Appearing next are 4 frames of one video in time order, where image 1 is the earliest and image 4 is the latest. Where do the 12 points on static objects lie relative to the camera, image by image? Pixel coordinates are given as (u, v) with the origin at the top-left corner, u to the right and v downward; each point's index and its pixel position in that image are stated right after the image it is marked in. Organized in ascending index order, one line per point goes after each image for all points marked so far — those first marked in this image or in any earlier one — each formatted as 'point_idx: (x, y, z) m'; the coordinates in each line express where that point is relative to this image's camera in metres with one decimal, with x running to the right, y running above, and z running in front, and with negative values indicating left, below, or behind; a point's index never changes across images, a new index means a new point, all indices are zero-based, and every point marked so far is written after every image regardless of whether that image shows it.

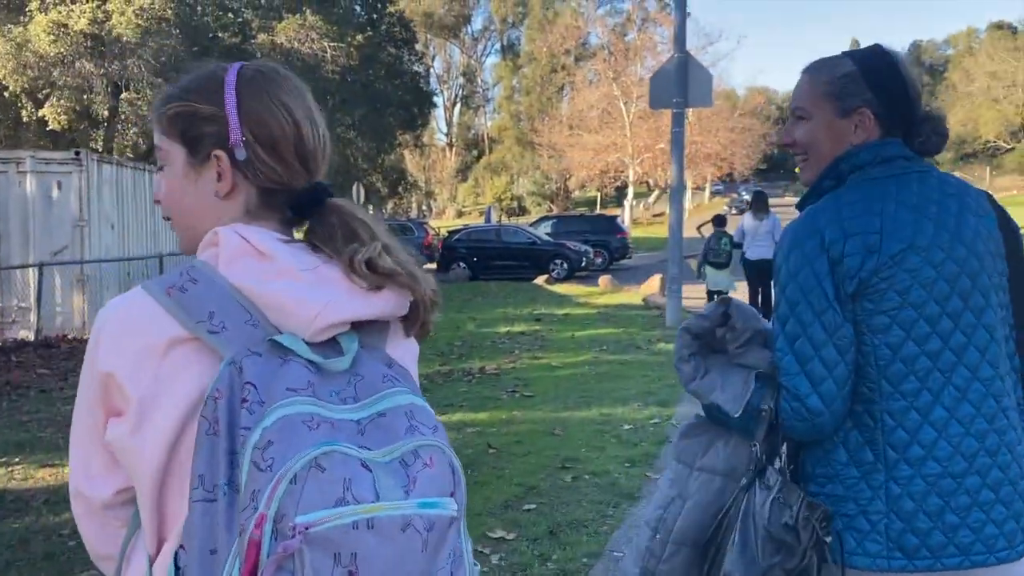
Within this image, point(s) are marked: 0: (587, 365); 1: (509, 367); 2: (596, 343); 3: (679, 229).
0: (+0.8, -0.8, +10.2) m
1: (+0.1, -0.8, +10.3) m
2: (+1.1, -0.7, +11.8) m
3: (+2.4, +0.8, +13.5) m
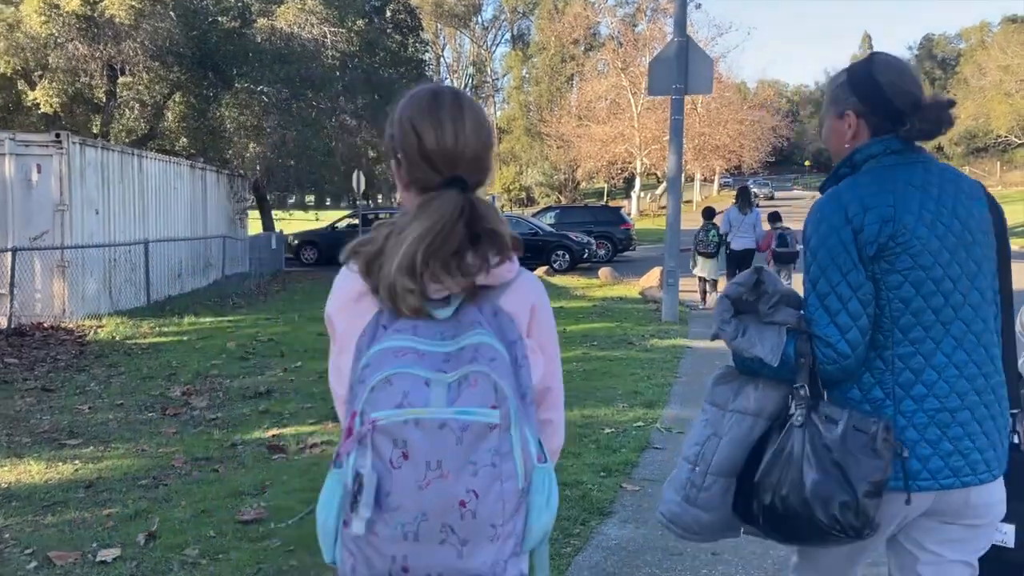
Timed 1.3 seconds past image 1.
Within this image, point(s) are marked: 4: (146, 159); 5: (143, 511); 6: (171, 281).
0: (+0.7, -0.8, +9.7) m
1: (-0.1, -0.8, +9.8) m
2: (+0.9, -0.6, +11.3) m
3: (+2.3, +0.9, +13.0) m
4: (-6.9, +2.4, +17.8) m
5: (-2.0, -1.2, +5.1) m
6: (-6.5, +0.2, +18.1) m
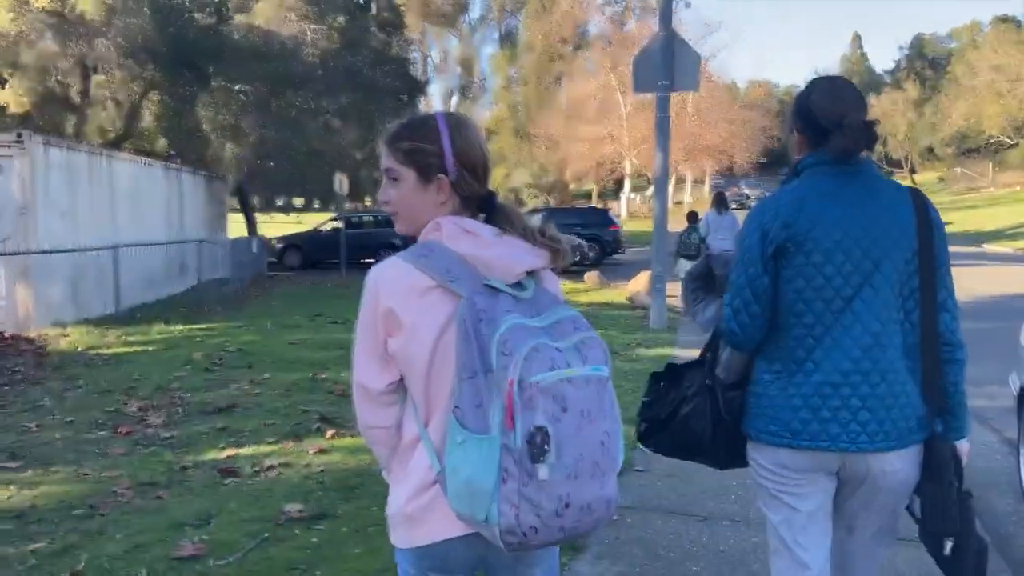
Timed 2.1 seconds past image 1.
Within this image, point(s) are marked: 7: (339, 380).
0: (+0.4, -0.8, +9.3) m
1: (-0.3, -0.8, +9.4) m
2: (+0.7, -0.7, +10.9) m
3: (+2.0, +0.8, +12.6) m
4: (-7.2, +2.3, +17.3) m
5: (-2.1, -1.3, +4.7) m
6: (-6.8, 0.0, +17.7) m
7: (-1.7, -0.9, +9.1) m
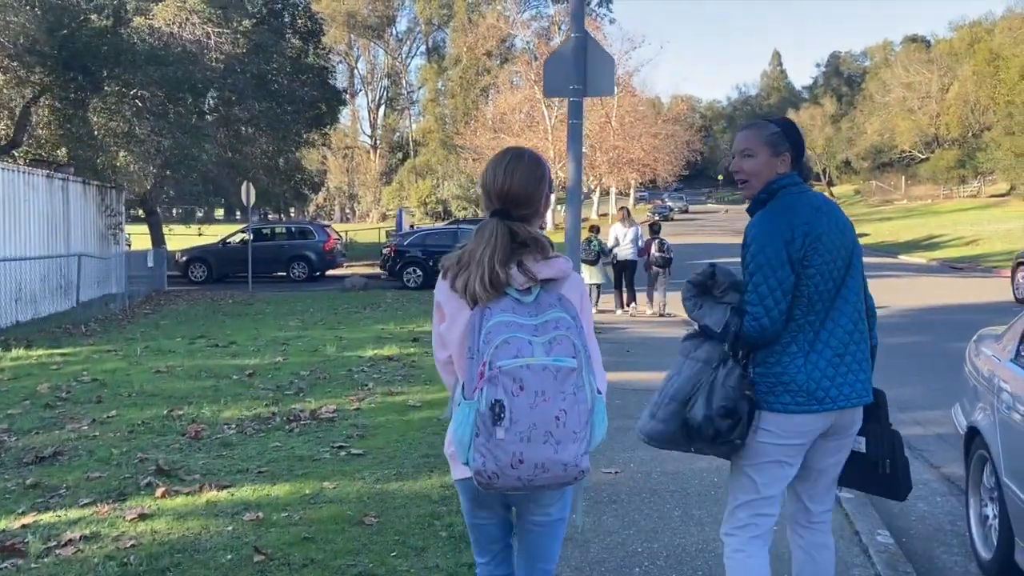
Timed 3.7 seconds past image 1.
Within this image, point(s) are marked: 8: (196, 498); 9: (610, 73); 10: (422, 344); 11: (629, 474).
0: (-0.5, -1.0, +8.2) m
1: (-1.3, -1.0, +8.2) m
2: (-0.4, -0.9, +9.9) m
3: (+0.8, +0.6, +11.6) m
4: (-8.7, +2.0, +15.7) m
5: (-2.8, -1.4, +3.4) m
6: (-8.3, -0.3, +16.0) m
7: (-2.6, -1.1, +7.9) m
8: (-1.9, -1.2, +5.6) m
9: (+1.1, +2.6, +11.3) m
10: (-1.1, -0.7, +11.9) m
11: (+0.8, -1.2, +6.3) m
